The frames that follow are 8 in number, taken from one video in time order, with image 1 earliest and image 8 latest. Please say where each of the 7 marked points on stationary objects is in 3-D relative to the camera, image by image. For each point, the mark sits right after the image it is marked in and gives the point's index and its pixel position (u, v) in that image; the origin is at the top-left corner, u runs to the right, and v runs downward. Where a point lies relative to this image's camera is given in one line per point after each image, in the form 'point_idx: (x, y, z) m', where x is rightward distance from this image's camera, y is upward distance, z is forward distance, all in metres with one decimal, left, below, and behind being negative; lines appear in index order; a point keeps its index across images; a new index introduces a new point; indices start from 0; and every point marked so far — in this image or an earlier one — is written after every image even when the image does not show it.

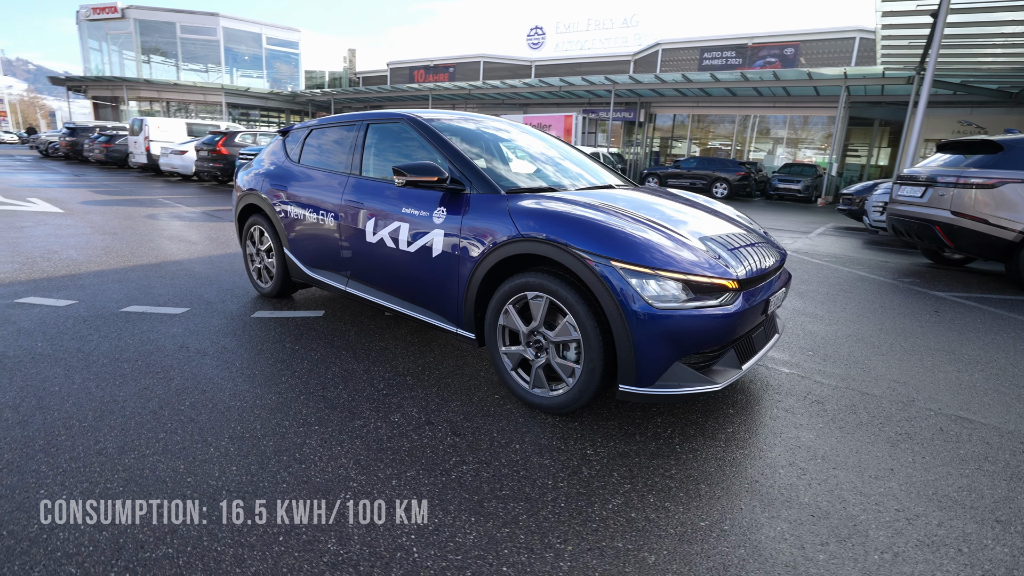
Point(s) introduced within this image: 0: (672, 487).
0: (+0.7, -0.9, +2.2) m
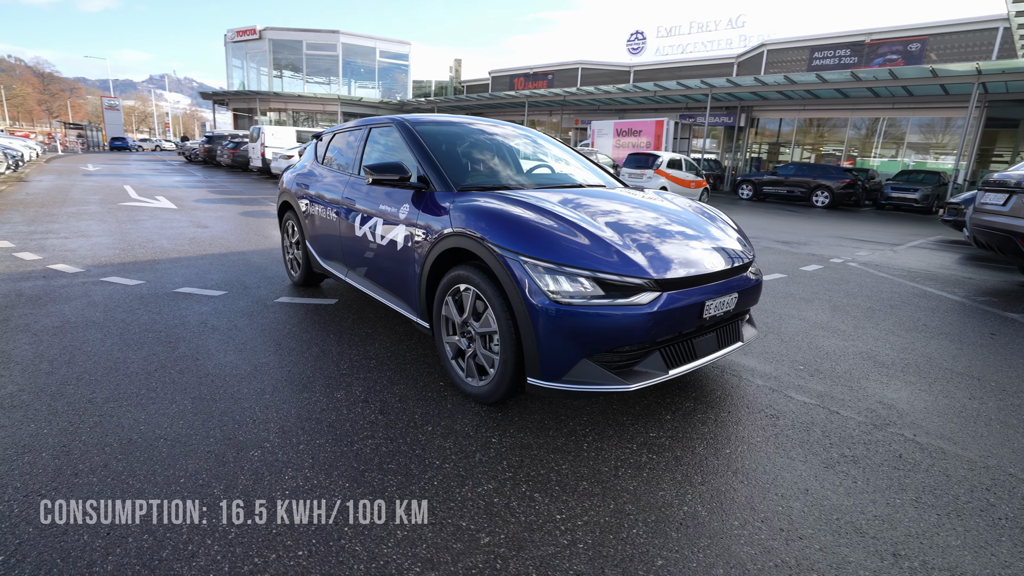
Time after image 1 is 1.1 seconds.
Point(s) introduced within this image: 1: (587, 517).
0: (+0.2, -0.9, +2.3) m
1: (+0.3, -0.9, +2.0) m
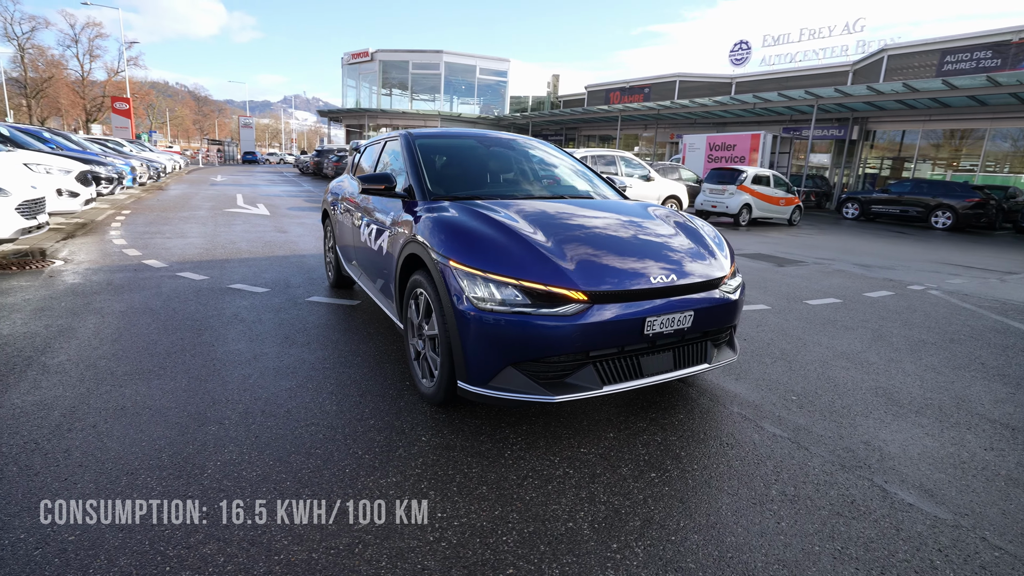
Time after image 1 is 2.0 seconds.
0: (-0.2, -0.9, +2.3) m
1: (-0.2, -0.9, +2.1) m
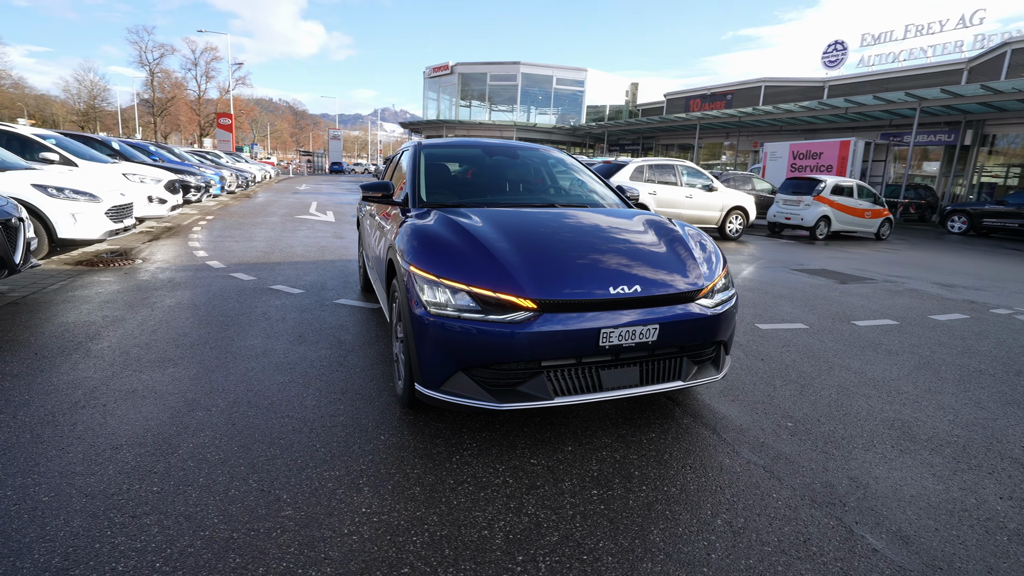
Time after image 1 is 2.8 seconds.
0: (-0.5, -0.9, +2.4) m
1: (-0.5, -0.9, +2.1) m
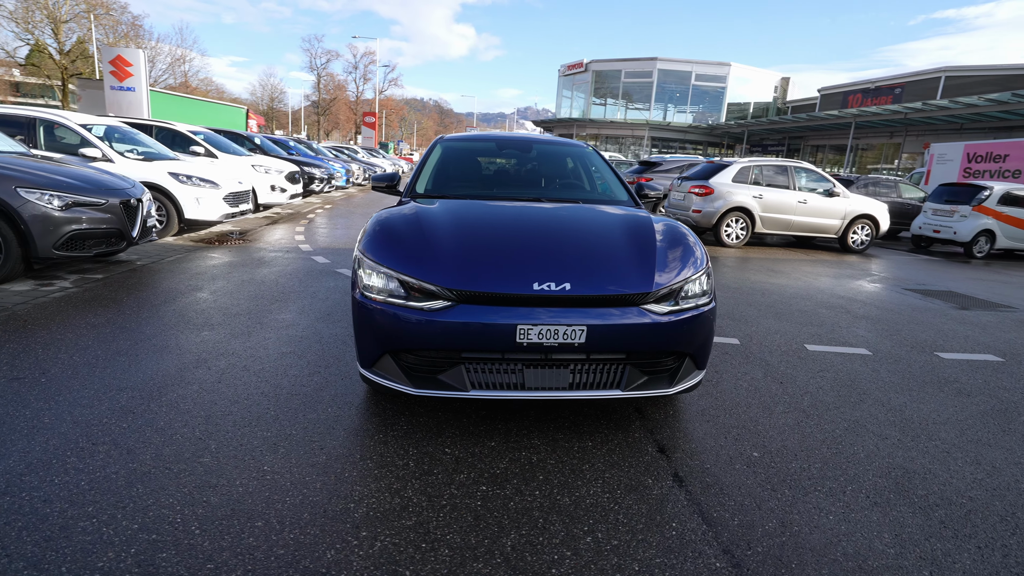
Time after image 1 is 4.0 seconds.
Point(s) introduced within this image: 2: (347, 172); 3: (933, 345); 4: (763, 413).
0: (-1.0, -0.8, +2.5) m
1: (-1.1, -0.8, +2.3) m
2: (-5.9, +4.2, +18.5) m
3: (+3.9, -0.5, +4.8) m
4: (+1.5, -0.8, +3.2) m
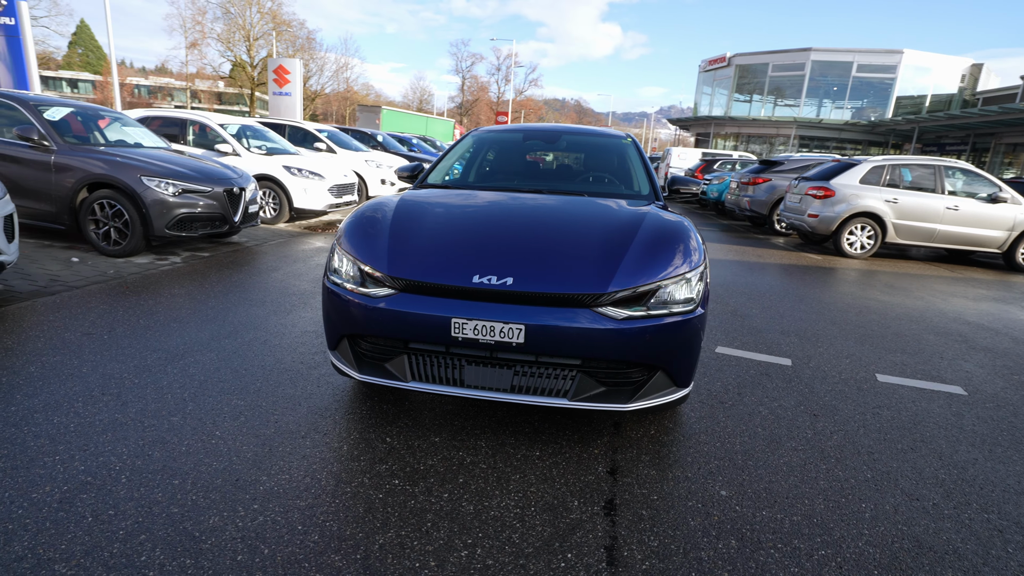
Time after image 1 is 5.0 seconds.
0: (-1.3, -0.7, +2.7) m
1: (-1.4, -0.7, +2.5) m
2: (-1.9, +4.5, +19.3) m
3: (+4.0, -0.8, +3.7) m
4: (+1.3, -0.8, +2.7) m
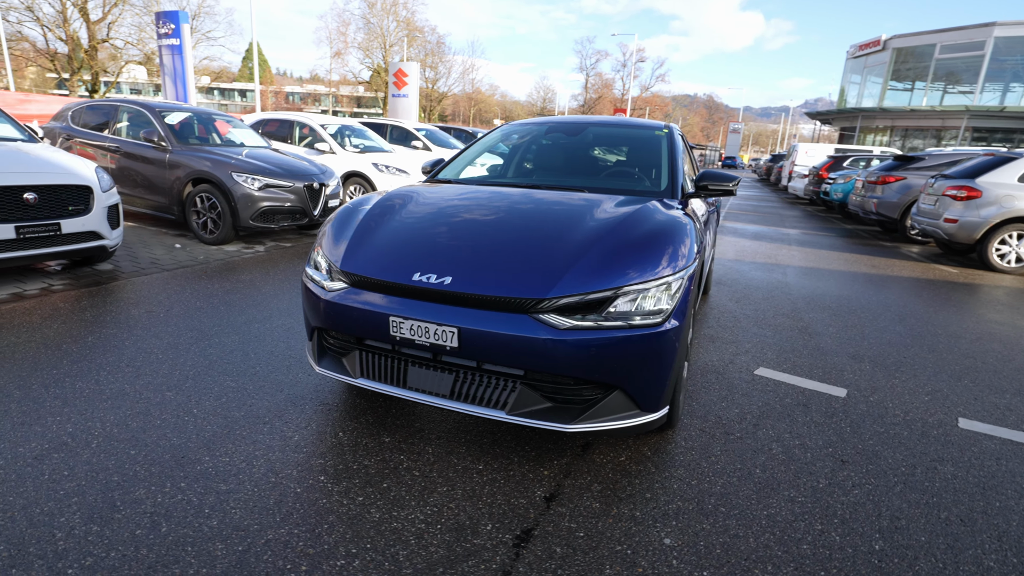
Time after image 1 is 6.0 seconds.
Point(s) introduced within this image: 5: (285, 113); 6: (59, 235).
0: (-1.5, -0.6, +2.8) m
1: (-1.6, -0.7, +2.6) m
2: (+1.8, +4.5, +19.2) m
3: (+3.9, -1.0, +2.7) m
4: (+1.1, -0.9, +2.2) m
5: (-4.6, +3.5, +10.4) m
6: (-4.0, +0.5, +4.6) m
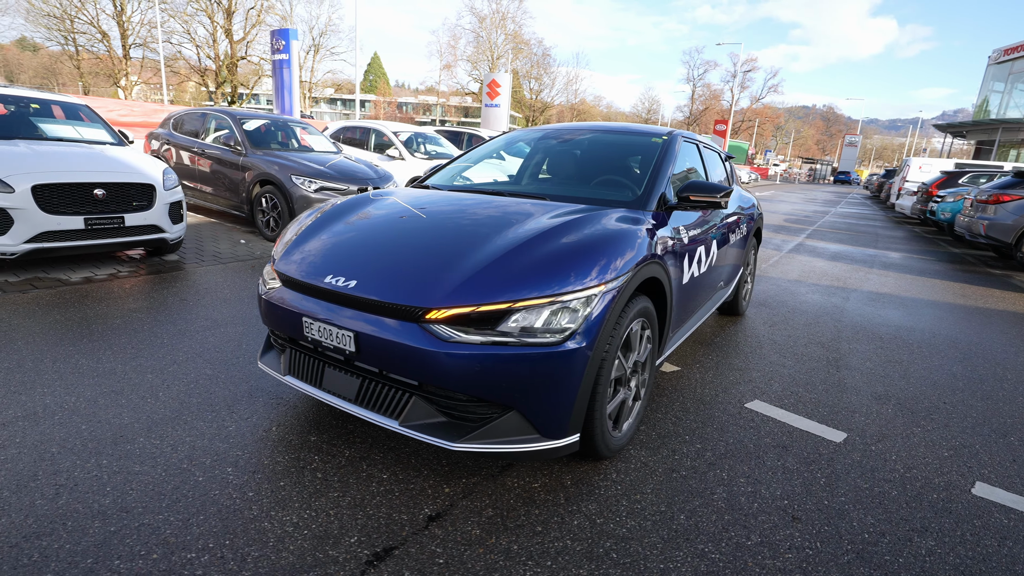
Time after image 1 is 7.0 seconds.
0: (-1.8, -0.6, +3.0) m
1: (-2.0, -0.6, +2.8) m
2: (+4.6, +4.0, +18.6) m
3: (+3.5, -1.2, +1.9) m
4: (+0.6, -1.0, +2.0) m
5: (-3.2, +3.6, +11.0) m
6: (-3.9, +0.6, +5.2) m
